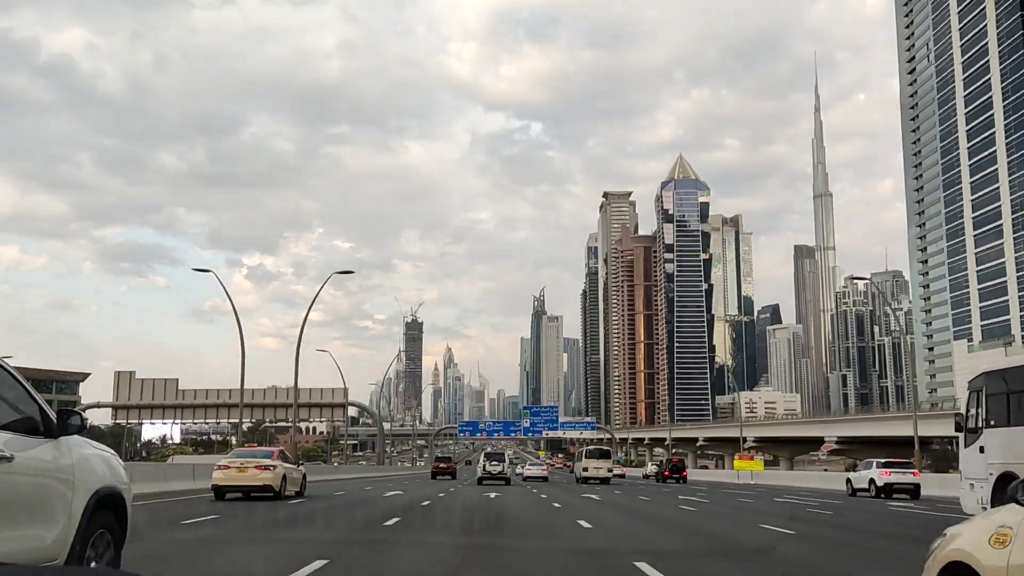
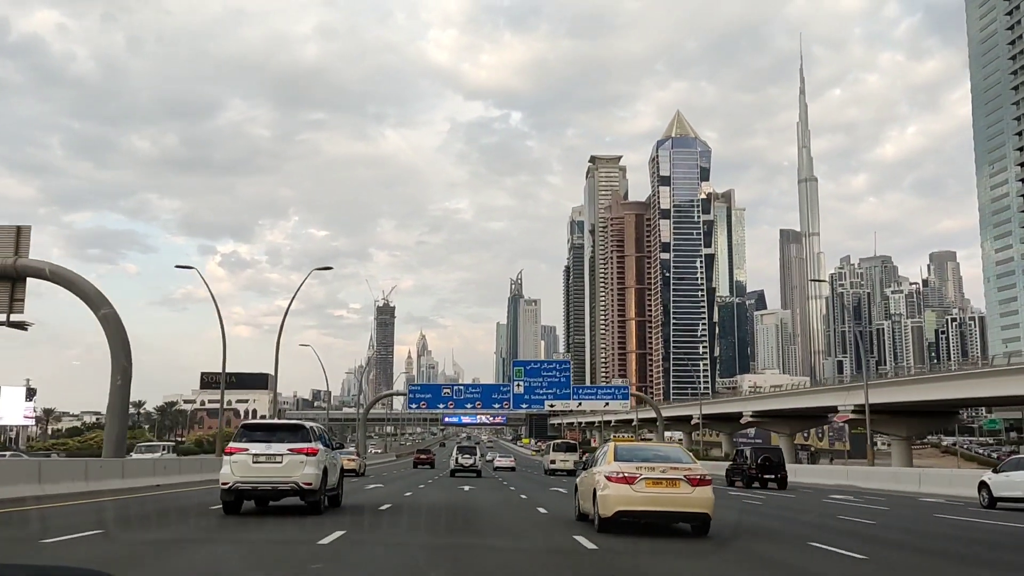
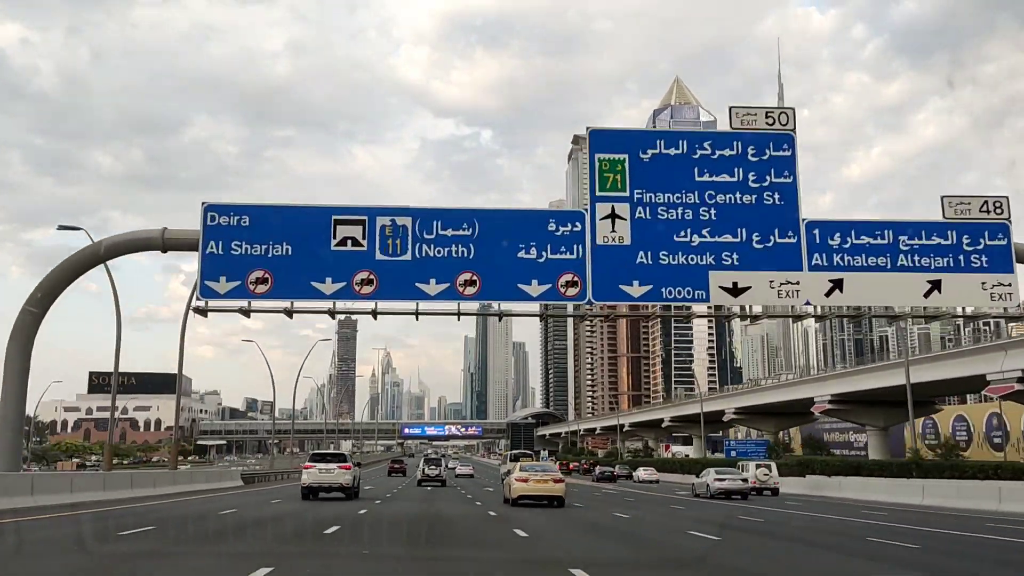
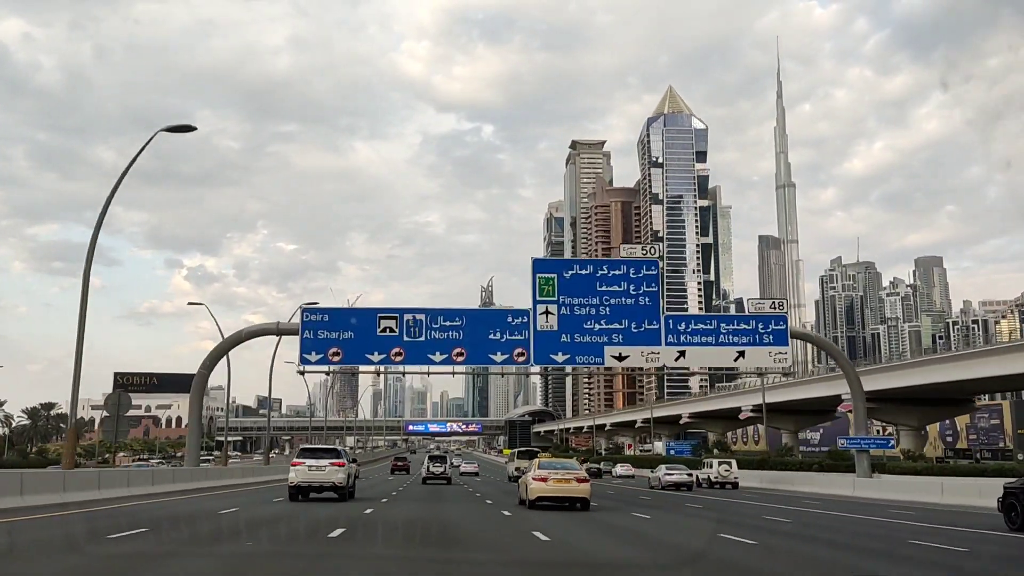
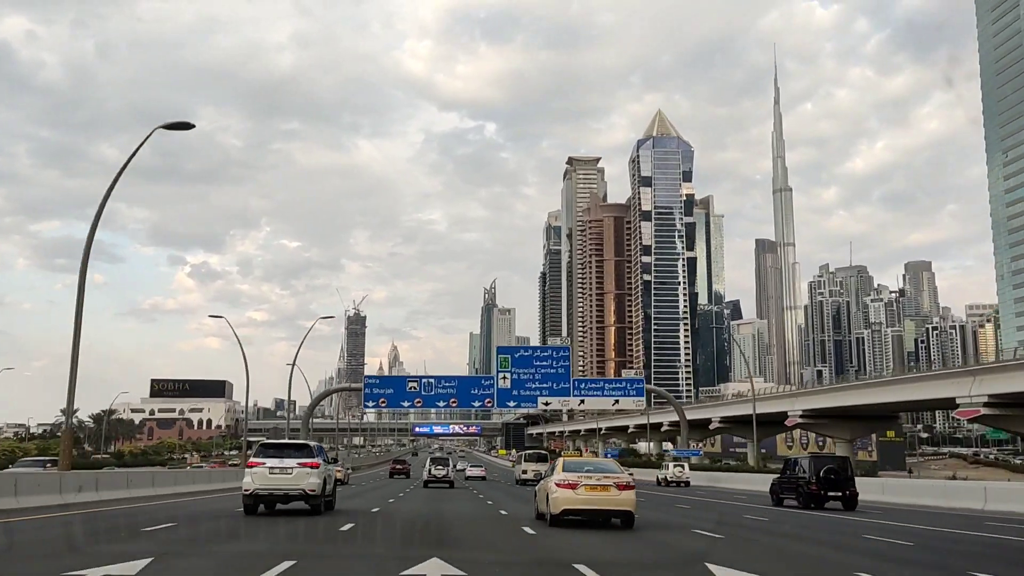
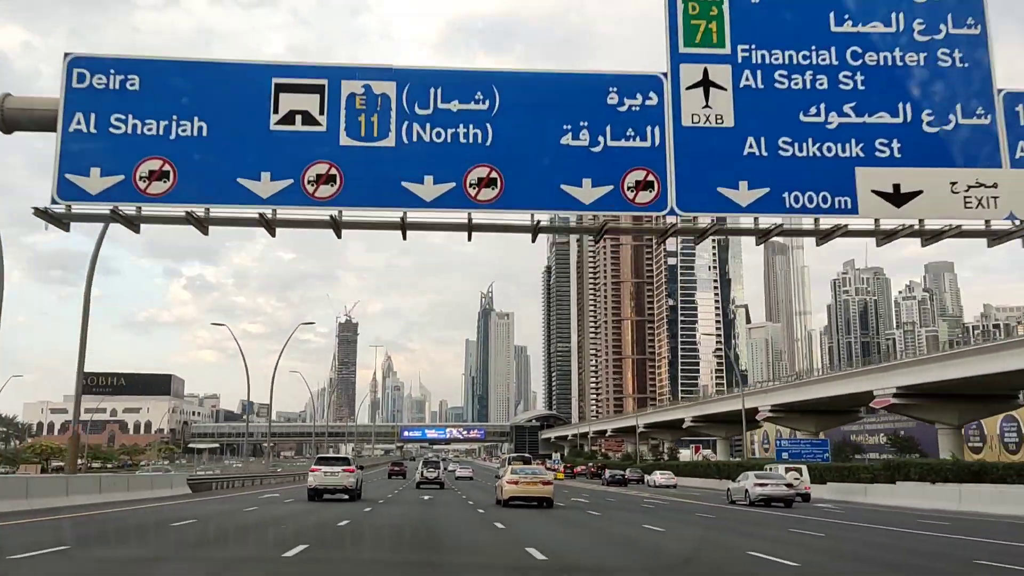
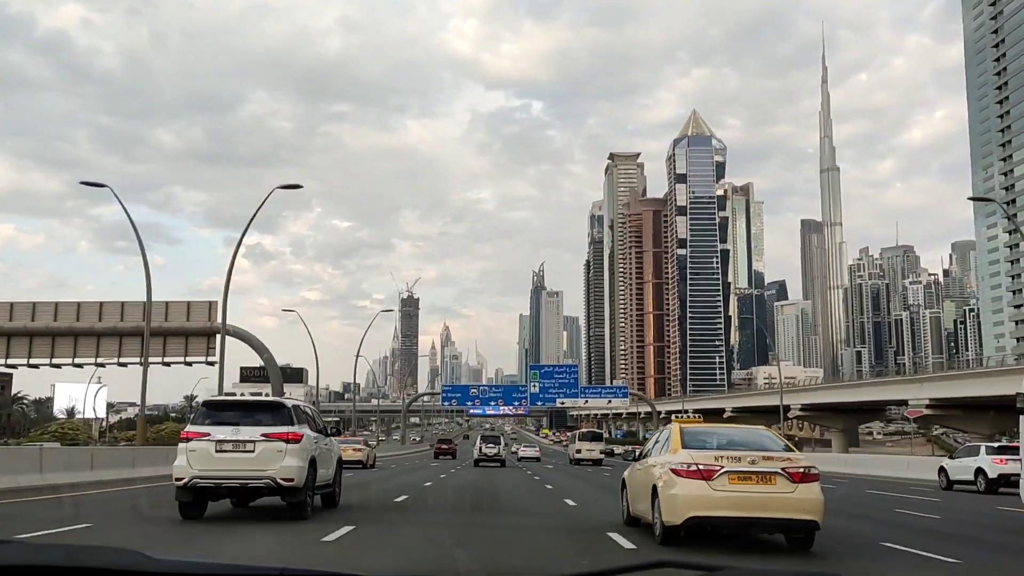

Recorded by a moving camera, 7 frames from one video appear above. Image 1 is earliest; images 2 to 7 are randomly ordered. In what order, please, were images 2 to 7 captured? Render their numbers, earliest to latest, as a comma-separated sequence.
7, 2, 5, 4, 3, 6
